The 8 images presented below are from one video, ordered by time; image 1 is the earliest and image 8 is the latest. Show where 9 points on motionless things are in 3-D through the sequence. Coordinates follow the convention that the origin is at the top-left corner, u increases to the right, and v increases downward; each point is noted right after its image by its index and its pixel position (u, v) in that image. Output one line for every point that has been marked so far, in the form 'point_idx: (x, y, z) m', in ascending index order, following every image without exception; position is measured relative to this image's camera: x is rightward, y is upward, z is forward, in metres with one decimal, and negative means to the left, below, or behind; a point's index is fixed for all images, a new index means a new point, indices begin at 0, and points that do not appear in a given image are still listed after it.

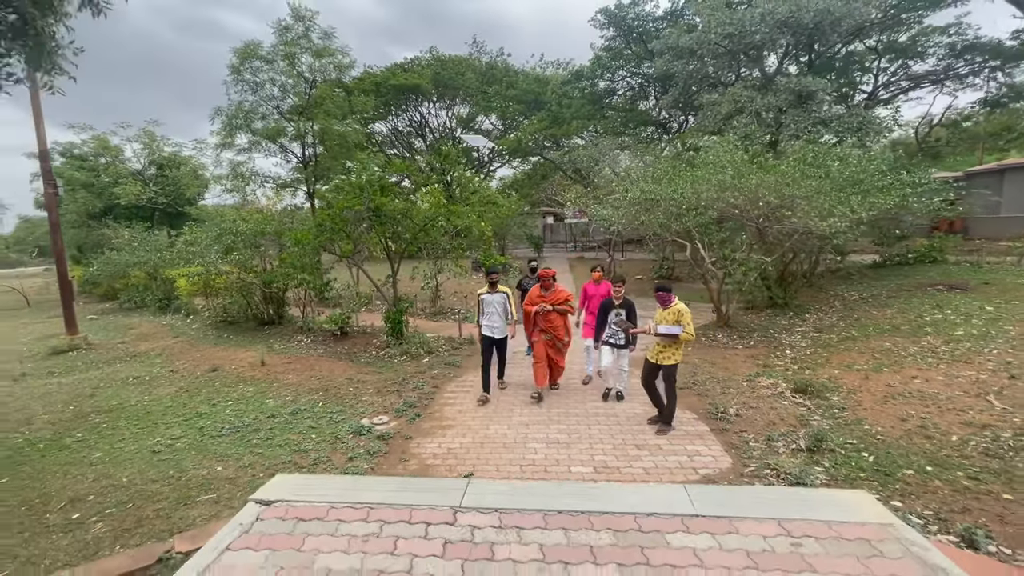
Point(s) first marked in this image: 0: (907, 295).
0: (+7.9, -0.1, +9.6) m
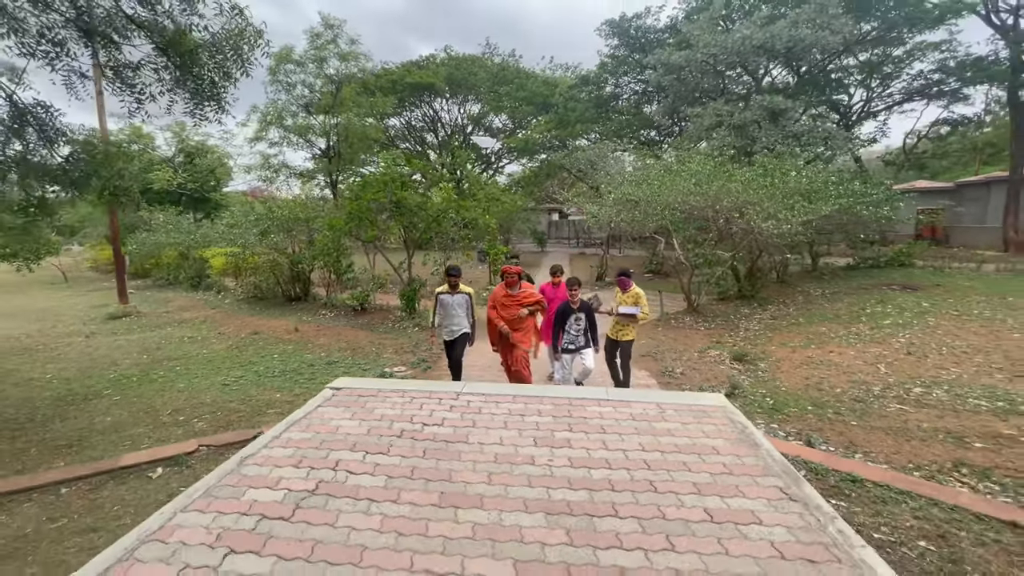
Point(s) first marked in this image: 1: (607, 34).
0: (+7.8, -0.1, +10.8) m
1: (+3.8, +10.0, +18.9) m
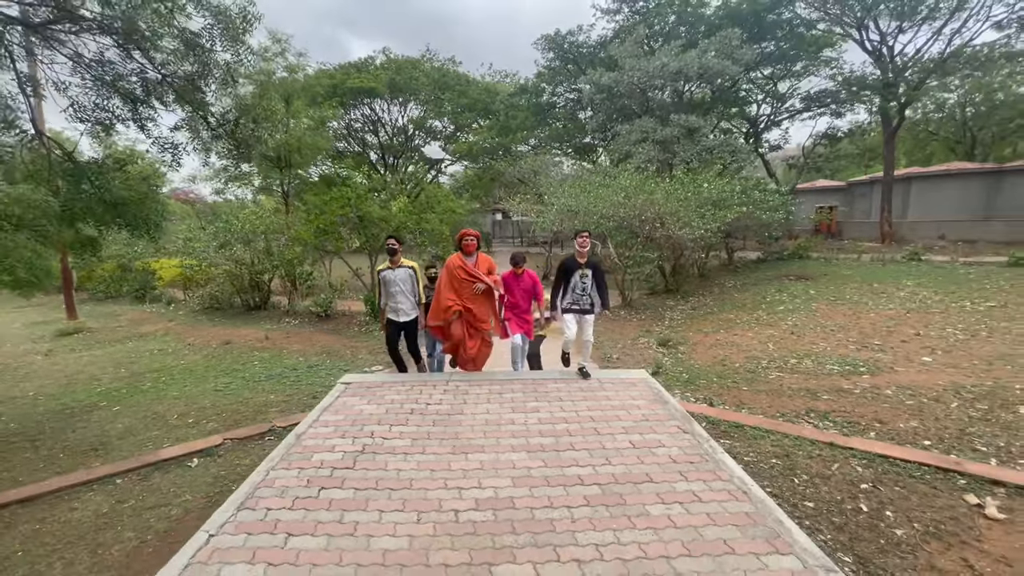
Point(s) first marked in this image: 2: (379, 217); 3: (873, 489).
0: (+6.7, +0.1, +12.7) m
1: (+1.4, +10.1, +20.2) m
2: (-2.9, +1.5, +10.5) m
3: (+2.7, -1.5, +3.6) m
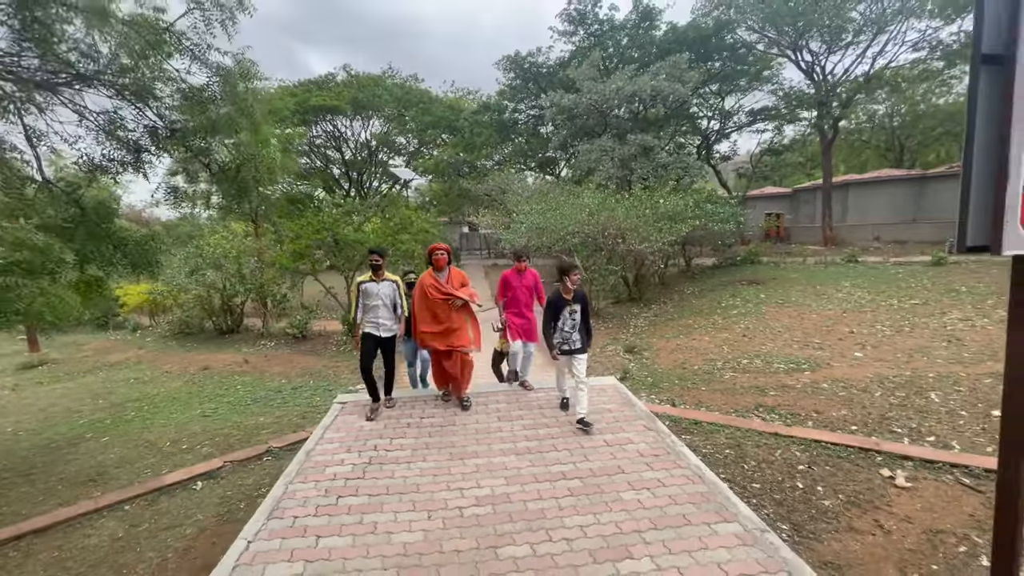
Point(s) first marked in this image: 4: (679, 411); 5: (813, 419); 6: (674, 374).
0: (+5.9, 0.0, +13.7) m
1: (-0.3, +9.6, +21.0) m
2: (-3.6, +1.1, +10.8) m
3: (+2.6, -1.6, +4.2) m
4: (+2.0, -1.5, +5.7) m
5: (+3.4, -1.5, +5.4) m
6: (+2.5, -1.3, +7.4) m
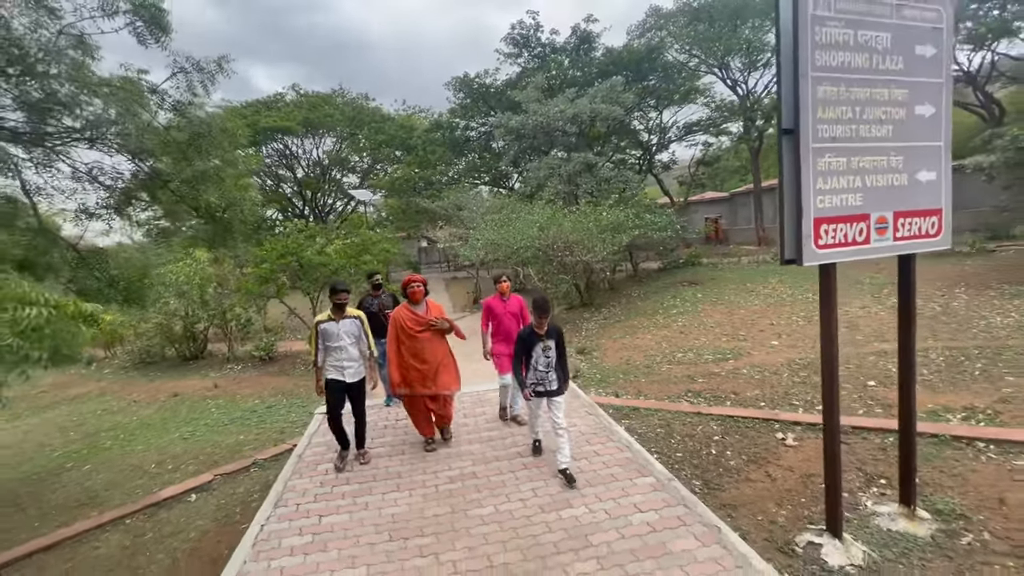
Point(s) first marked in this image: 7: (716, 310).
0: (+4.7, -0.1, +14.9) m
1: (-2.6, +9.1, +21.8) m
2: (-4.6, +0.6, +11.3) m
3: (+2.3, -1.6, +5.2) m
4: (+1.5, -1.5, +6.5) m
5: (+2.9, -1.5, +6.4) m
6: (+1.9, -1.4, +8.3) m
7: (+4.9, -0.5, +11.6) m
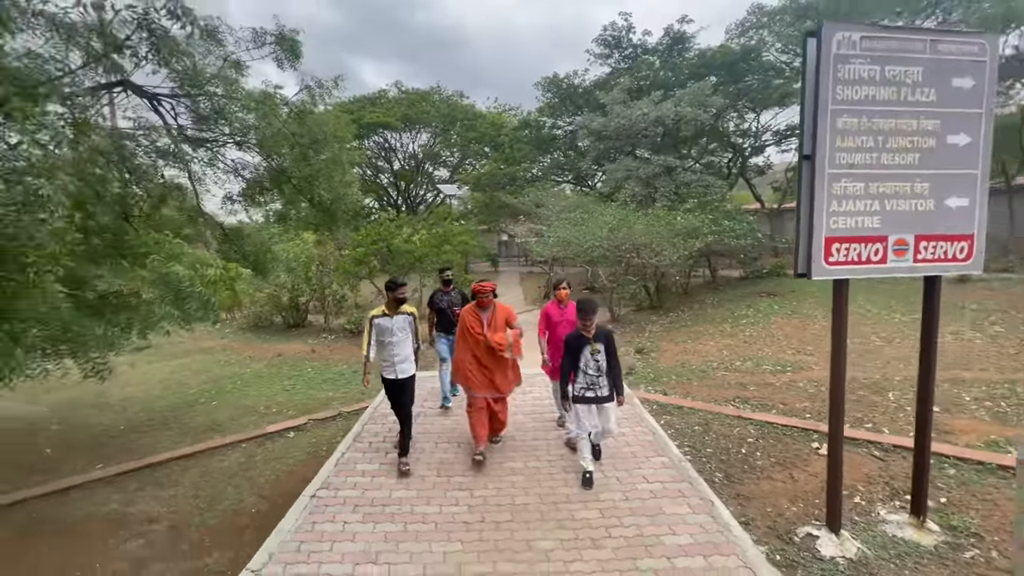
0: (+6.8, -0.3, +14.6) m
1: (+1.5, +9.3, +22.4) m
2: (-2.8, +1.0, +12.5) m
3: (+2.7, -1.7, +5.4) m
4: (+2.2, -1.6, +6.9) m
5: (+3.6, -1.6, +6.5) m
6: (+2.9, -1.5, +8.6) m
7: (+6.5, -0.8, +11.3) m
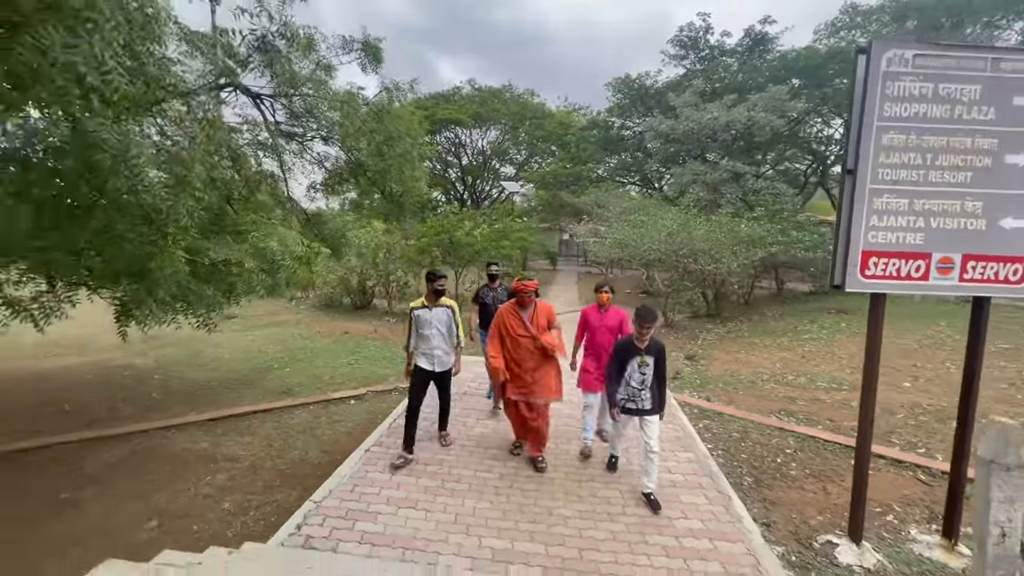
0: (+8.4, -0.8, +14.0) m
1: (+4.8, +9.3, +22.4) m
2: (-1.3, +1.3, +13.1) m
3: (+3.2, -1.8, +5.4) m
4: (+2.8, -1.7, +6.9) m
5: (+4.2, -1.8, +6.4) m
6: (+3.7, -1.6, +8.5) m
7: (+7.7, -1.2, +10.8) m
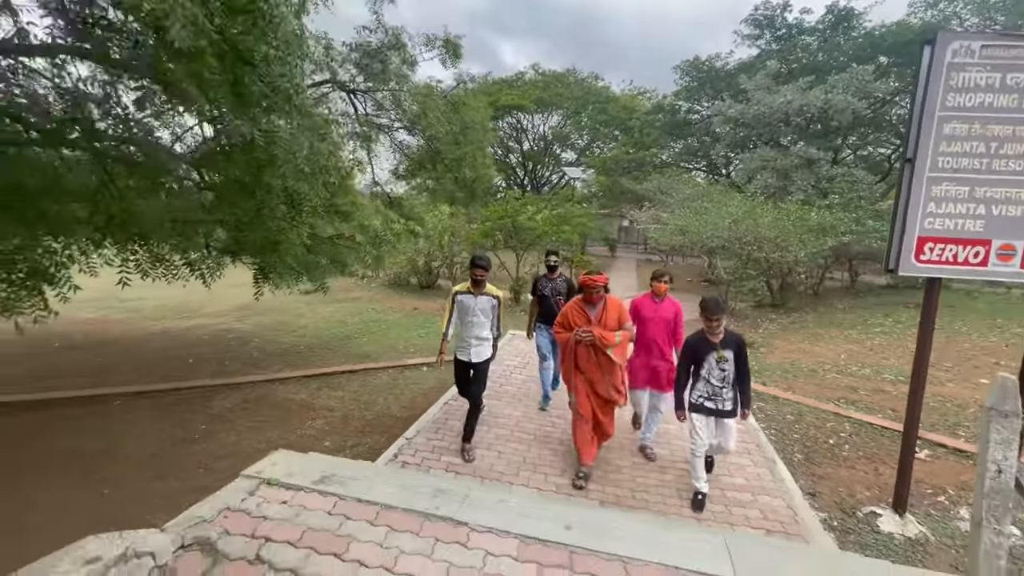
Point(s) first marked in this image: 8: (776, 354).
0: (+10.1, -0.5, +13.4) m
1: (+7.7, +9.8, +21.8) m
2: (+0.4, +1.8, +13.6) m
3: (+3.8, -1.7, +5.5) m
4: (+3.7, -1.5, +7.1) m
5: (+5.0, -1.7, +6.4) m
6: (+4.8, -1.4, +8.5) m
7: (+9.0, -1.0, +10.3) m
8: (+5.1, -1.3, +9.3) m
